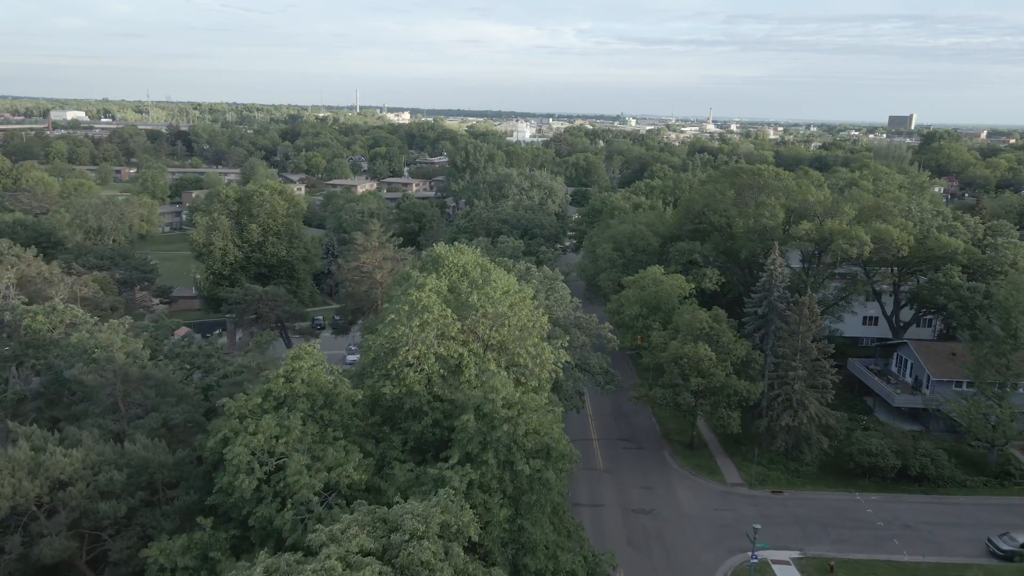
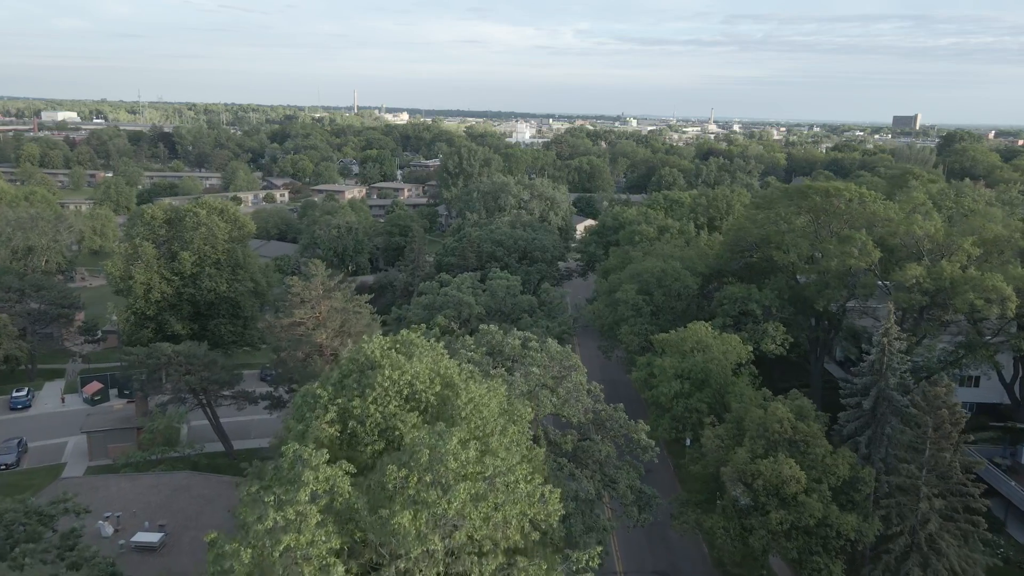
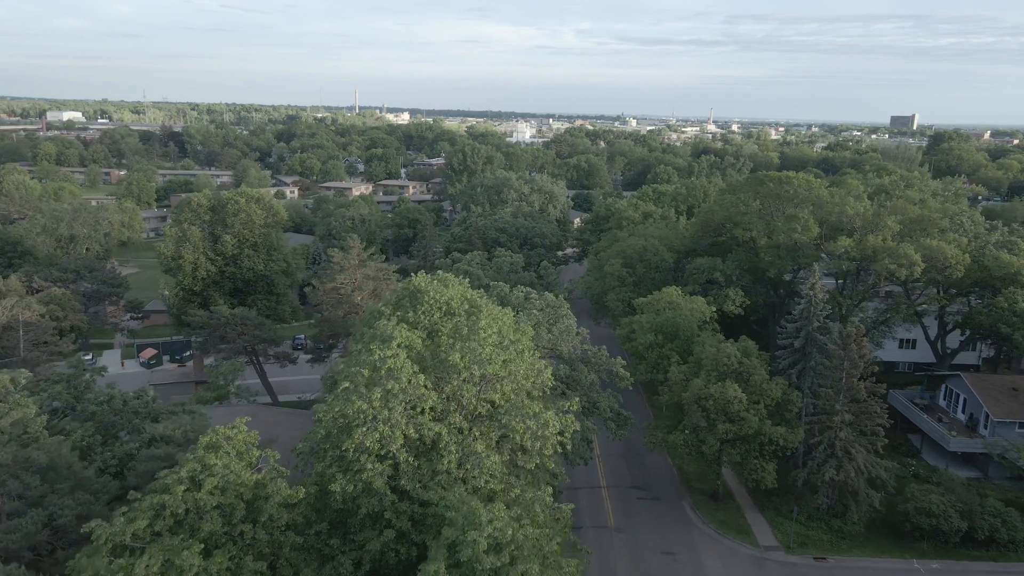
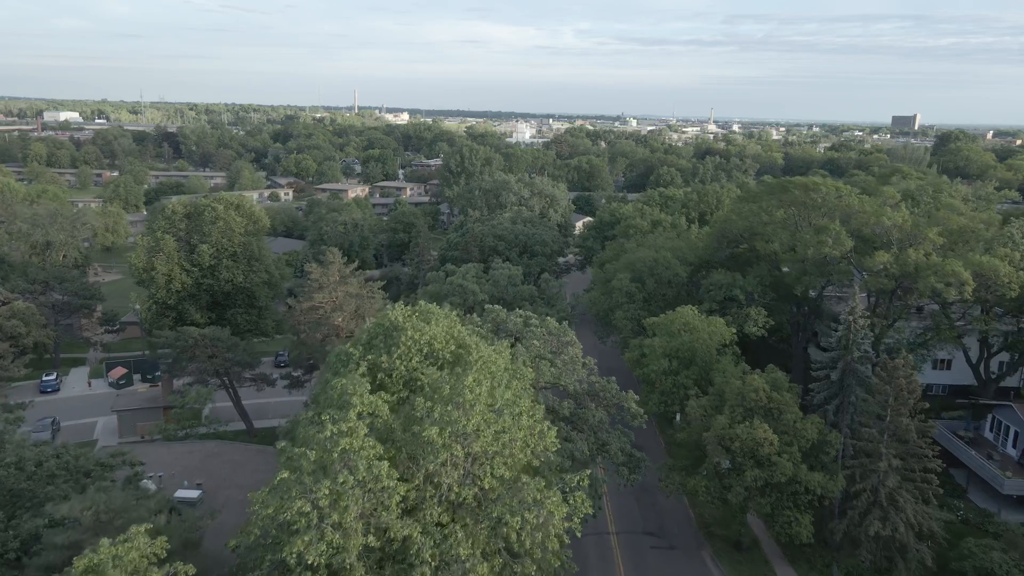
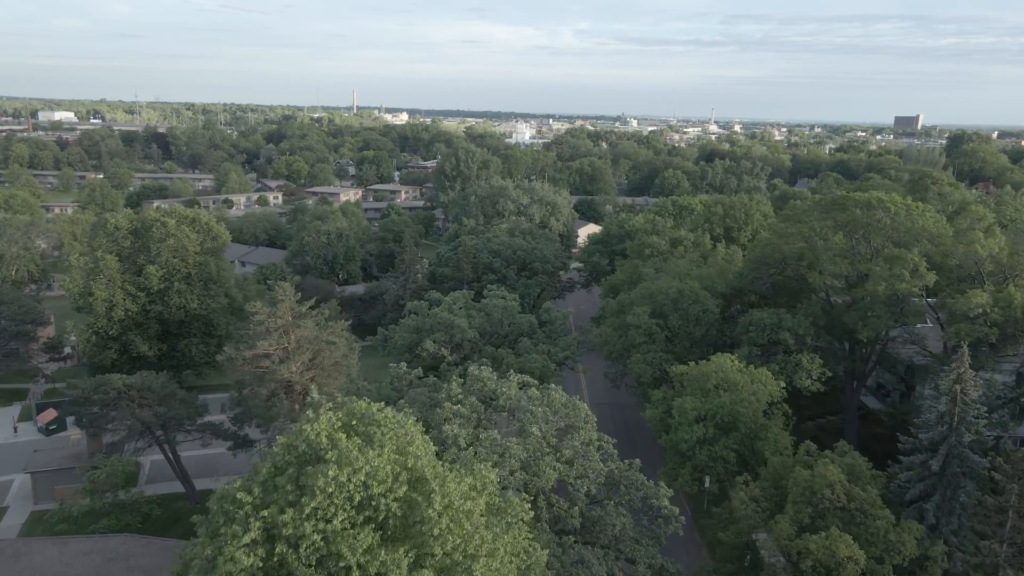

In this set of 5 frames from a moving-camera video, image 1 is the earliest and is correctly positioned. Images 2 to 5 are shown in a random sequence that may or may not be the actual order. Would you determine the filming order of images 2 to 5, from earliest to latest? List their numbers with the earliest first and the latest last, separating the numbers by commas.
3, 4, 2, 5
